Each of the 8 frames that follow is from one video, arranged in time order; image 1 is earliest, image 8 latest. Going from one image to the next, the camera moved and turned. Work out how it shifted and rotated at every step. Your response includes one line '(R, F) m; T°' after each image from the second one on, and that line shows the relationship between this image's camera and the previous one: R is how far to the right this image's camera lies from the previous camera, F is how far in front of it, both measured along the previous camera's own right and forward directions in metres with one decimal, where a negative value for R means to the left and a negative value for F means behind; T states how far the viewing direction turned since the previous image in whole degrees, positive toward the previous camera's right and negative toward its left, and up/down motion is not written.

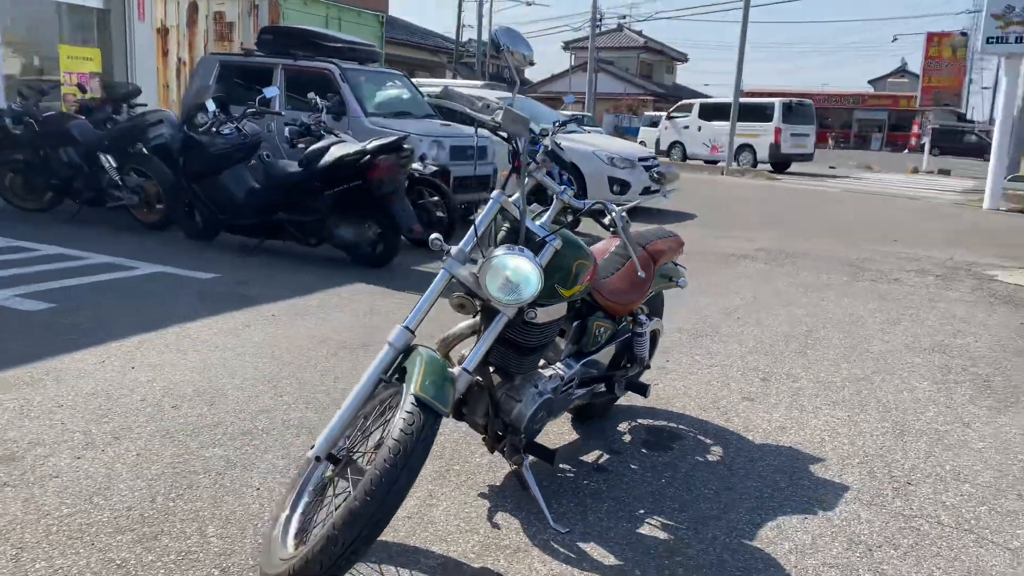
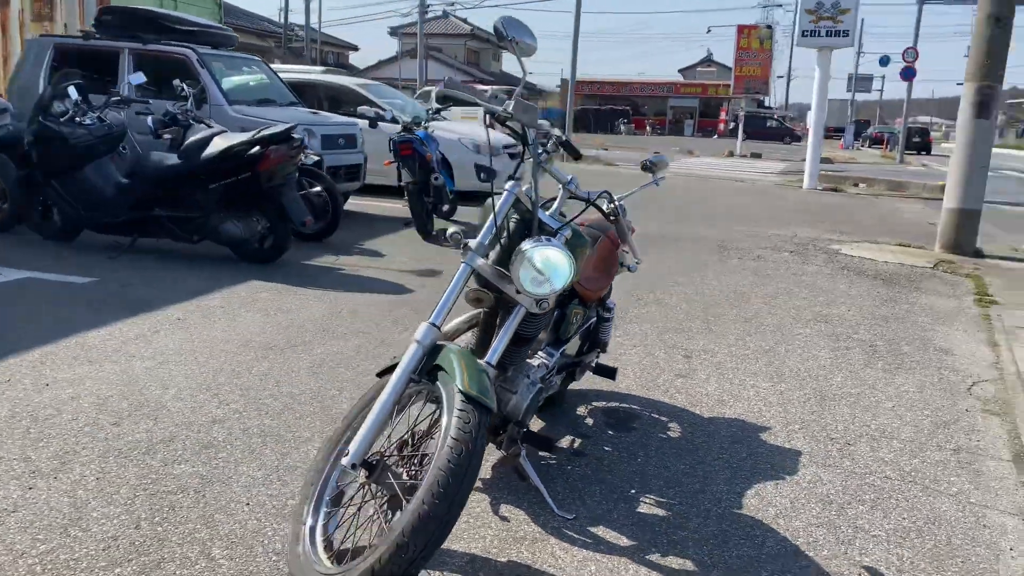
(-0.6, +0.1) m; +11°
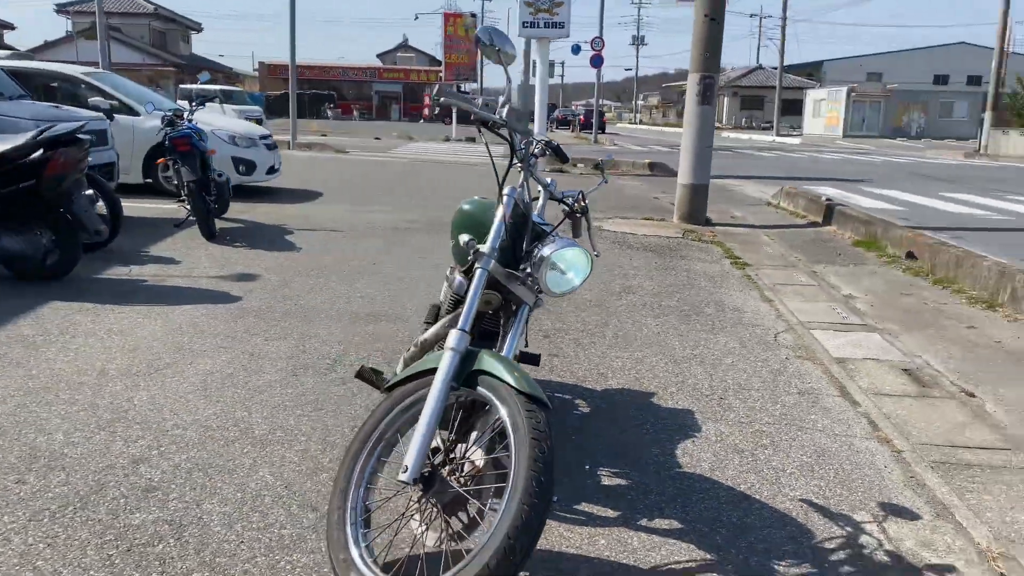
(-0.9, +0.1) m; +19°
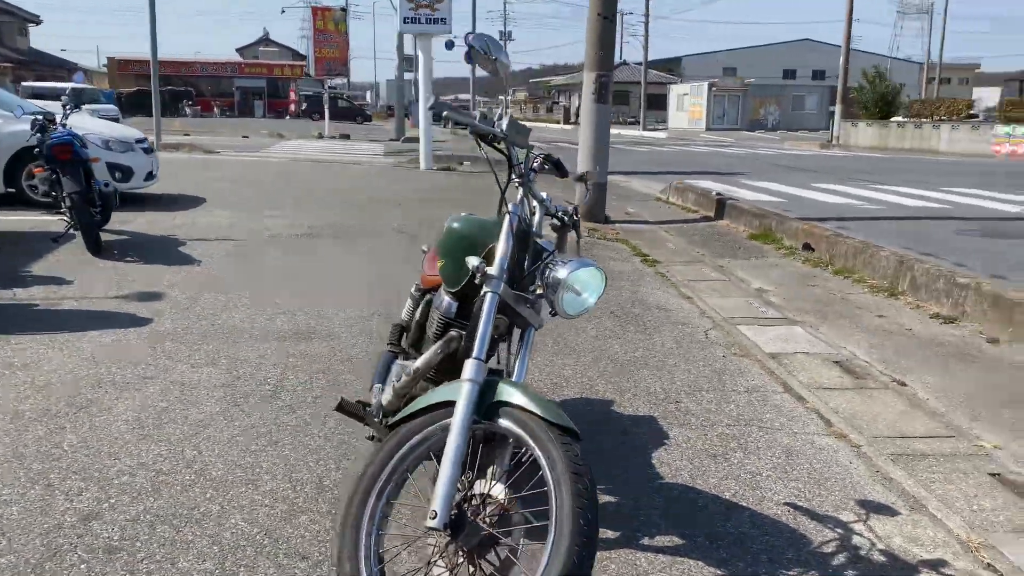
(-0.4, +0.2) m; +8°
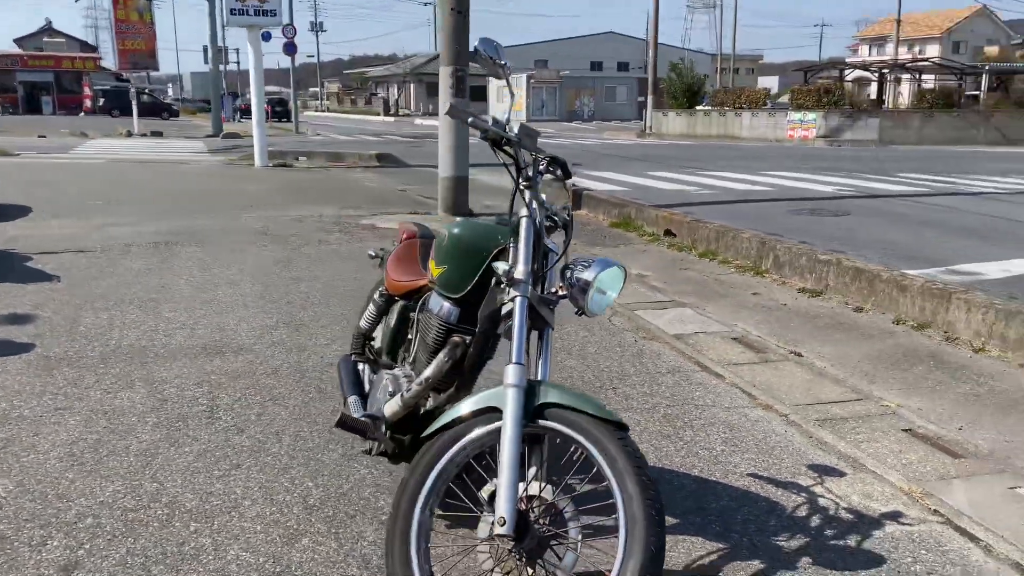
(-0.6, 0.0) m; +12°
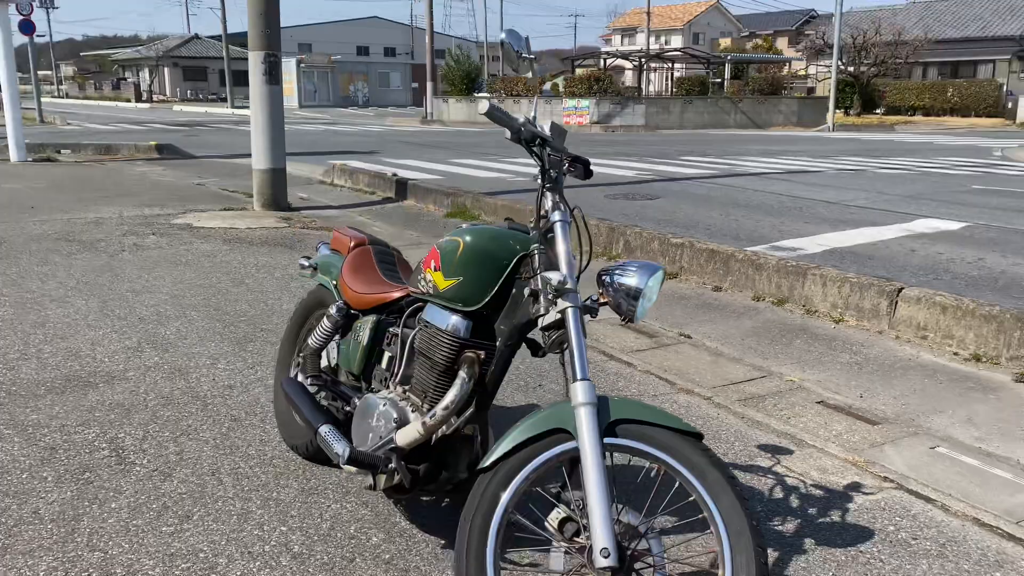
(-0.8, +0.3) m; +15°
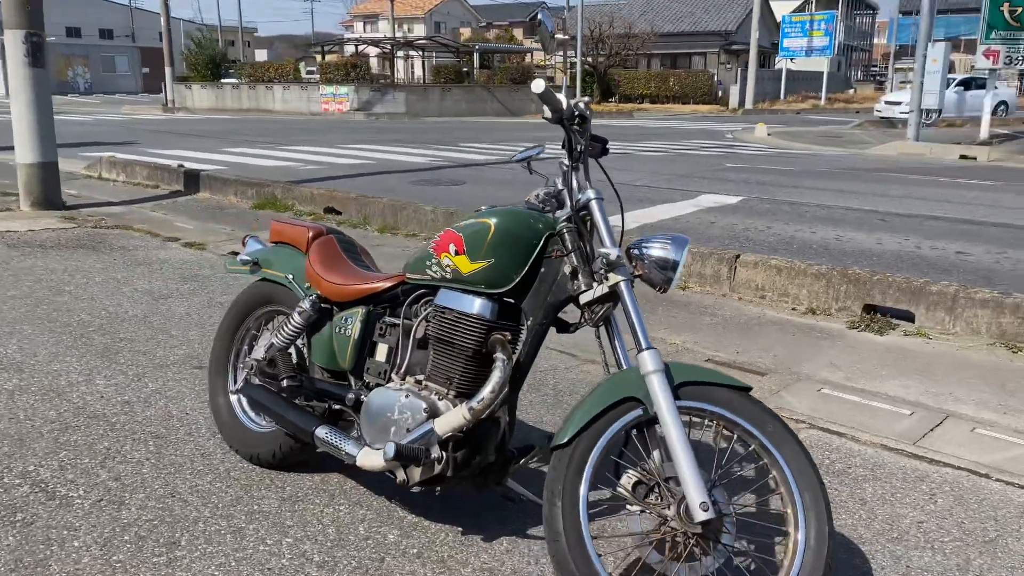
(-0.9, +0.1) m; +17°
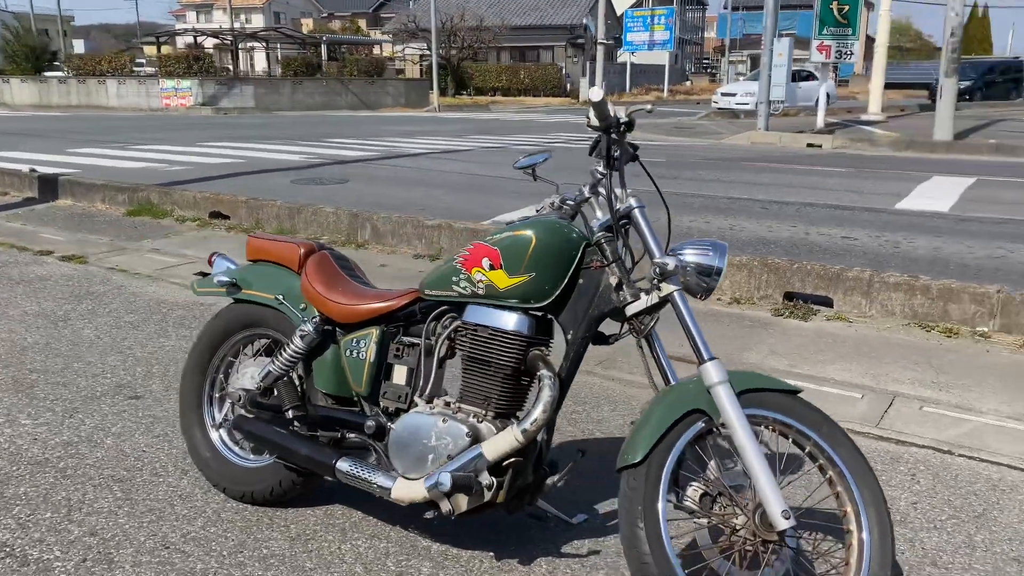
(-0.6, +0.2) m; +10°
